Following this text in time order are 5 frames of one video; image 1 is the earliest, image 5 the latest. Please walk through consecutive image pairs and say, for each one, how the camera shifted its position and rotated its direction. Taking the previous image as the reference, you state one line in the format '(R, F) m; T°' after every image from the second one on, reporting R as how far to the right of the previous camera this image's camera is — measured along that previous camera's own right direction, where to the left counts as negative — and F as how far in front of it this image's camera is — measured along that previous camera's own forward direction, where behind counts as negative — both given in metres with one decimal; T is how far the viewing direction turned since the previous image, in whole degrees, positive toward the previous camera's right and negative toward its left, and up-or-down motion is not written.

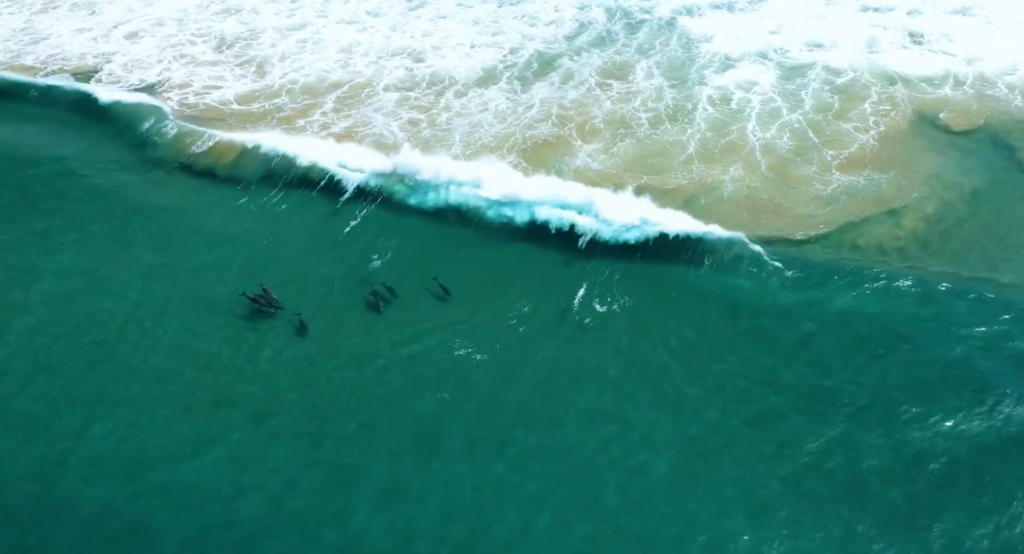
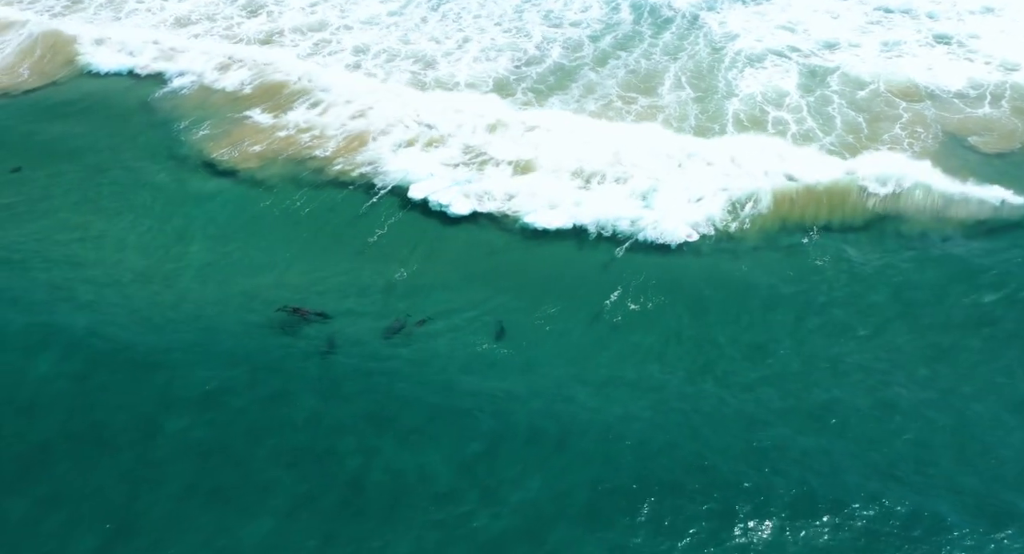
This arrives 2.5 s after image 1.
(+1.0, +1.1) m; -4°
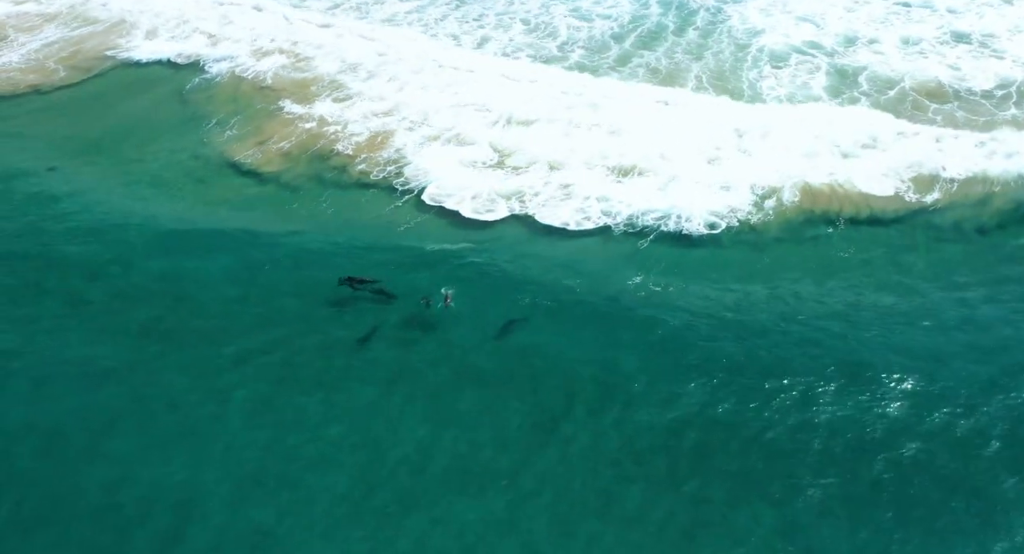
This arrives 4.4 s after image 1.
(-0.2, +0.3) m; -1°
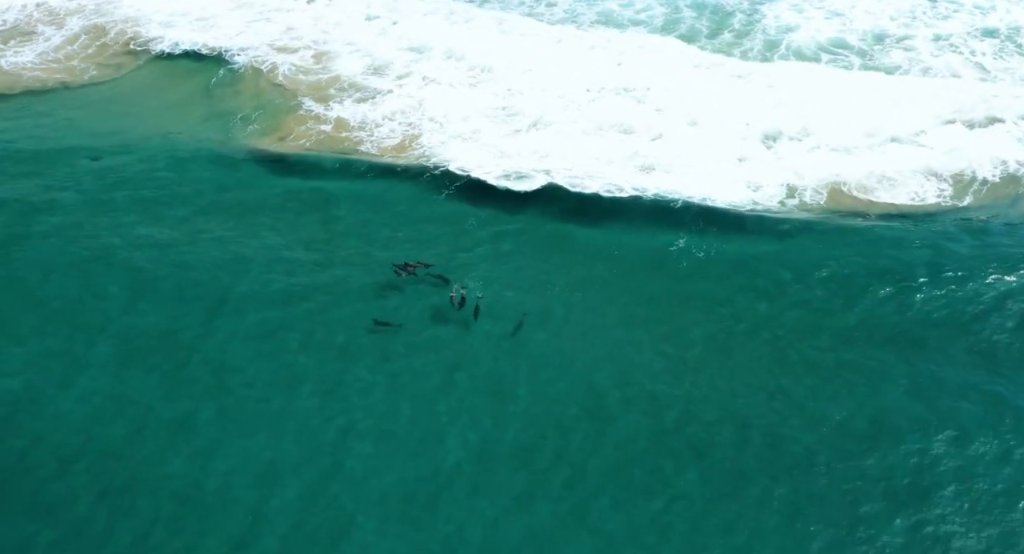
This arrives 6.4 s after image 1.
(+0.1, +0.7) m; -2°
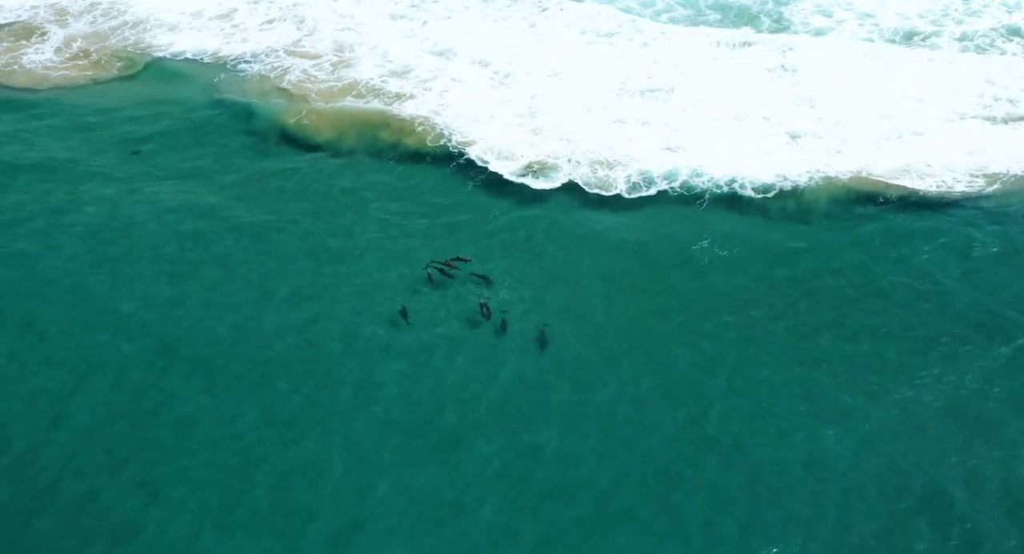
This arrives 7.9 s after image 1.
(0.0, +0.9) m; -1°
